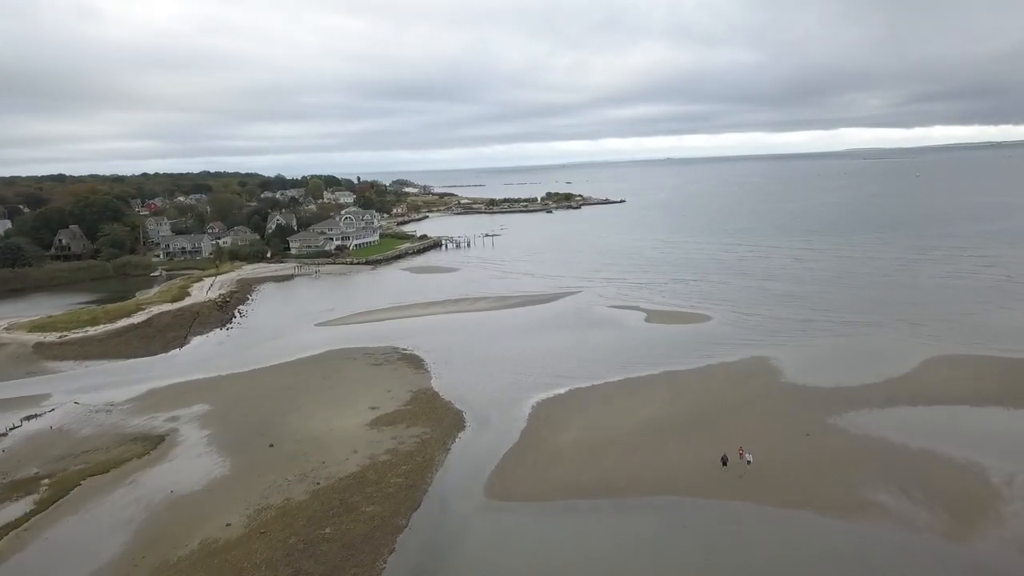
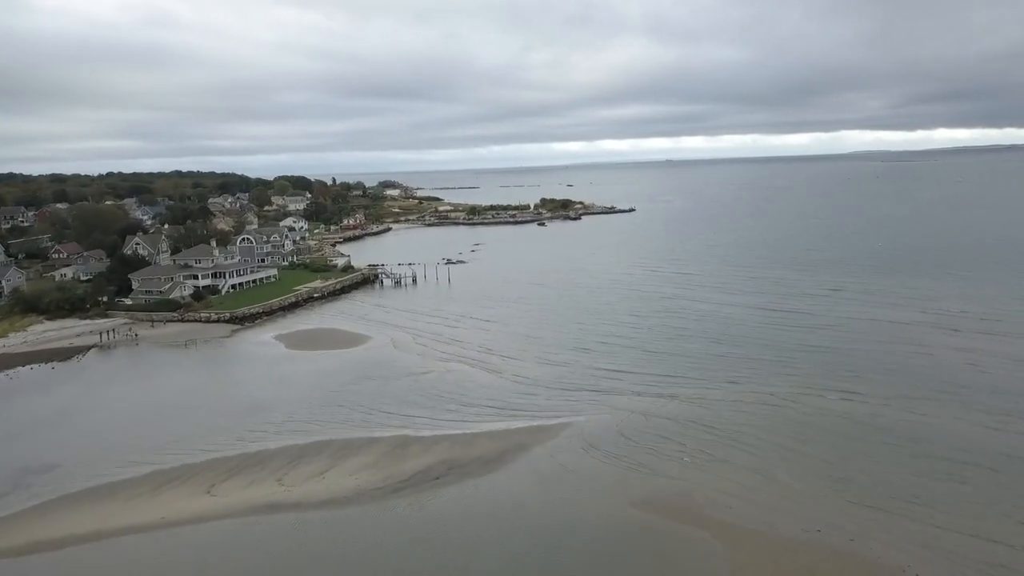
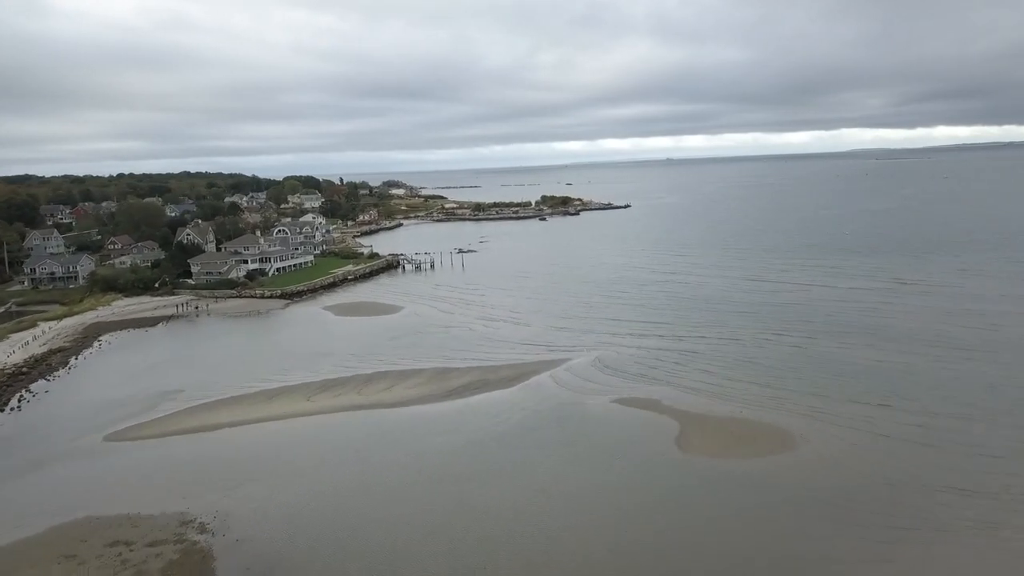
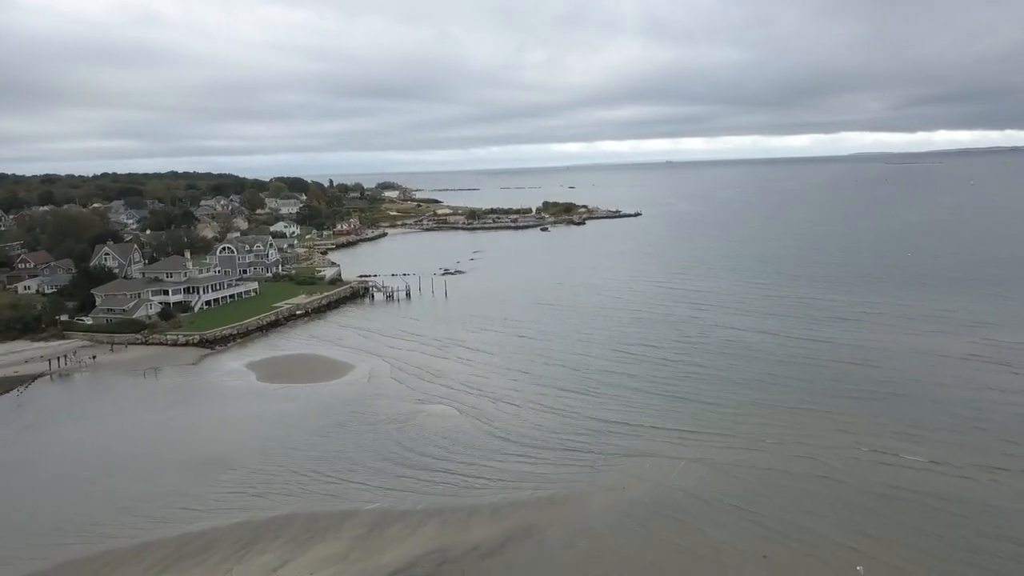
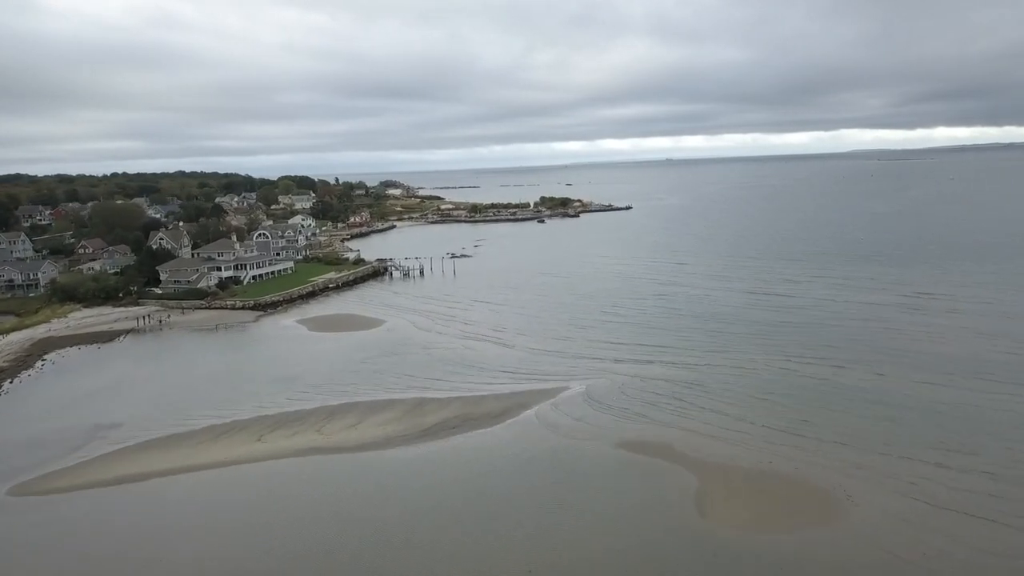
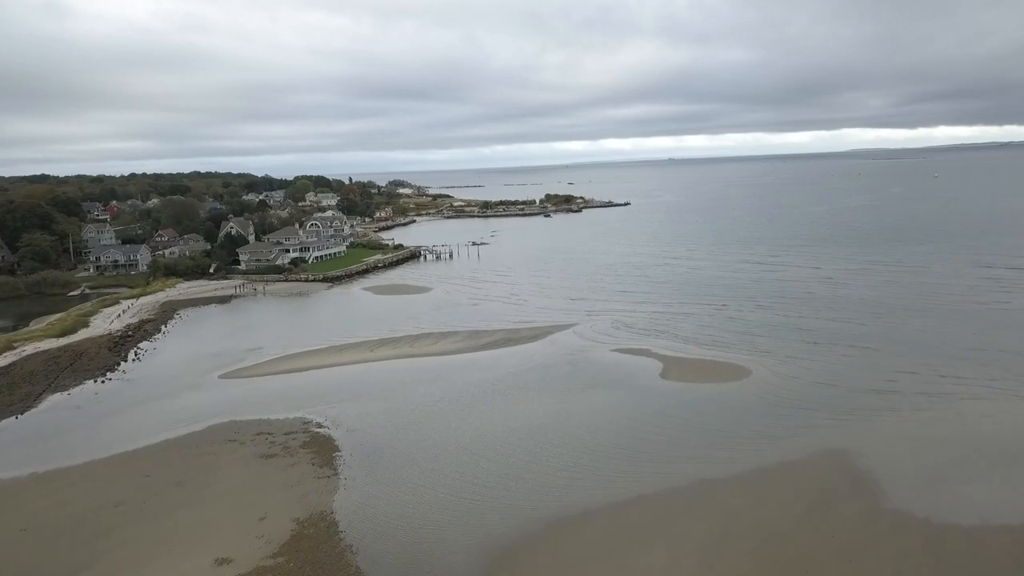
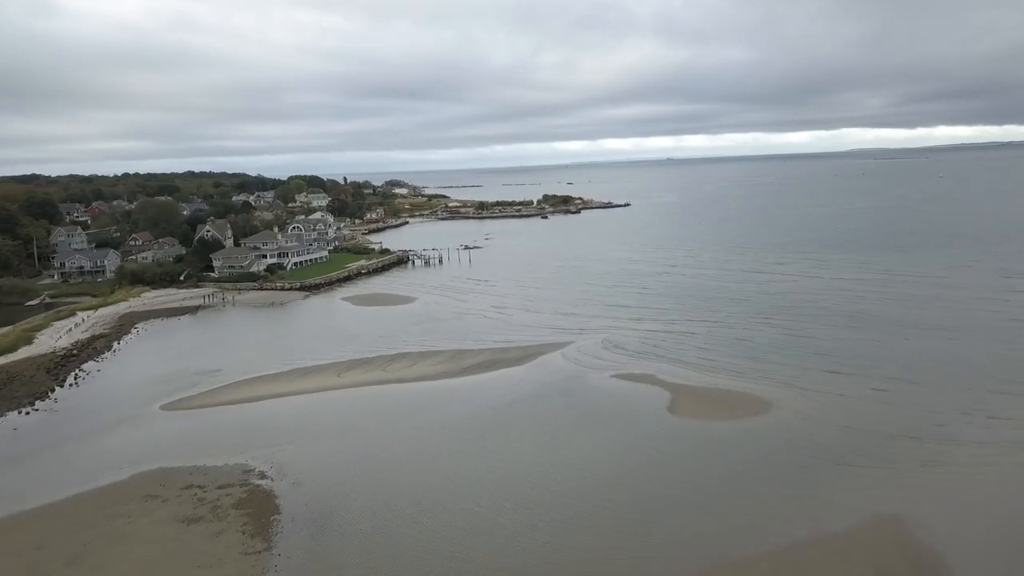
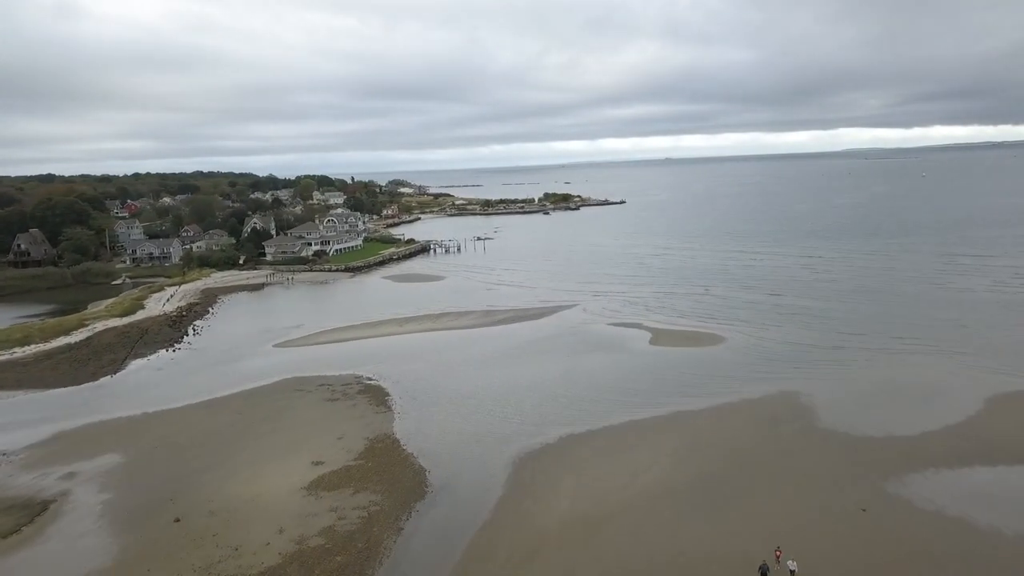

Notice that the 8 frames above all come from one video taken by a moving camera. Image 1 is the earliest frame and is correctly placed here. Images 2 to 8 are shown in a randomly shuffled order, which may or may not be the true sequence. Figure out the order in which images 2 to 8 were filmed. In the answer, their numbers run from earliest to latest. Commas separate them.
8, 6, 7, 3, 5, 2, 4
